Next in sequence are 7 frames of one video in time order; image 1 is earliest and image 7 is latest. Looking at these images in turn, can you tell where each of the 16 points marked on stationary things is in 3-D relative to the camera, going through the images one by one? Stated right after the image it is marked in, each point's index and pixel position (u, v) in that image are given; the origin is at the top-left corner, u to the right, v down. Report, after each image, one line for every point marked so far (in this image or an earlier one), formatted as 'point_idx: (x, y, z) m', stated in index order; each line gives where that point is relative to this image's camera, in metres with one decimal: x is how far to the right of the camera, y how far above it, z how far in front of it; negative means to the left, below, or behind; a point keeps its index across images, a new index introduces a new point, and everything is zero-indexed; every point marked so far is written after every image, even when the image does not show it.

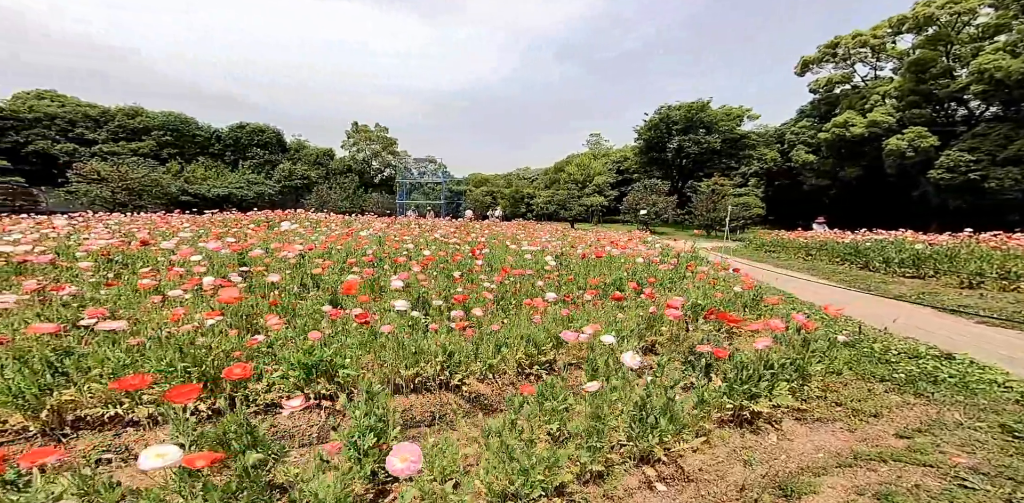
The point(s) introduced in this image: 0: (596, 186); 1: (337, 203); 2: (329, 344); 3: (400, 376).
0: (+3.2, +2.5, +18.4) m
1: (-5.2, +1.5, +14.8) m
2: (-1.1, -0.5, +2.8) m
3: (-0.6, -0.7, +2.8) m
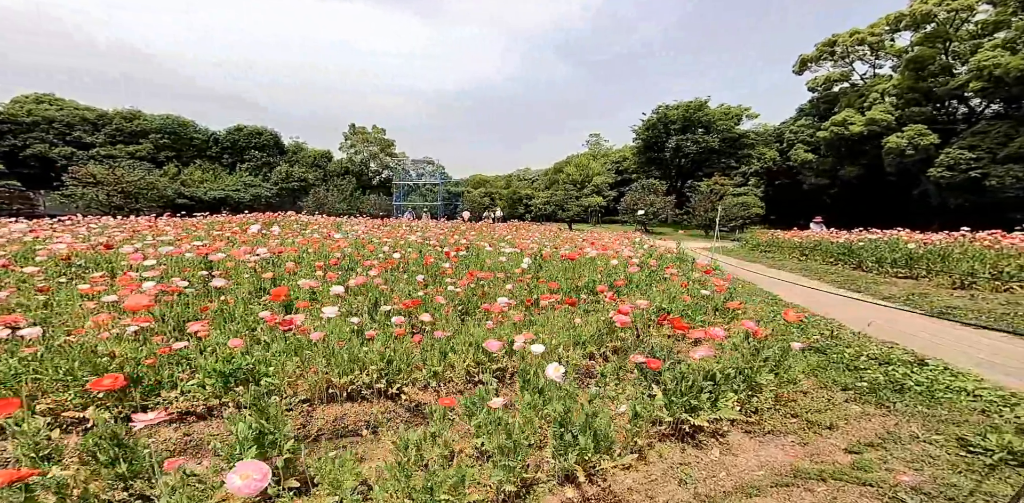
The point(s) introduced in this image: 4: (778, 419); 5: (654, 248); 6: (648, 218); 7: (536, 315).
0: (+3.0, +2.5, +18.2) m
1: (-5.4, +1.4, +14.7) m
2: (-1.5, -0.5, +2.7) m
3: (-1.0, -0.7, +2.7) m
4: (+1.4, -0.9, +2.4) m
5: (+2.1, +0.1, +7.6) m
6: (+4.4, +1.1, +15.6) m
7: (+0.1, -0.5, +3.6) m
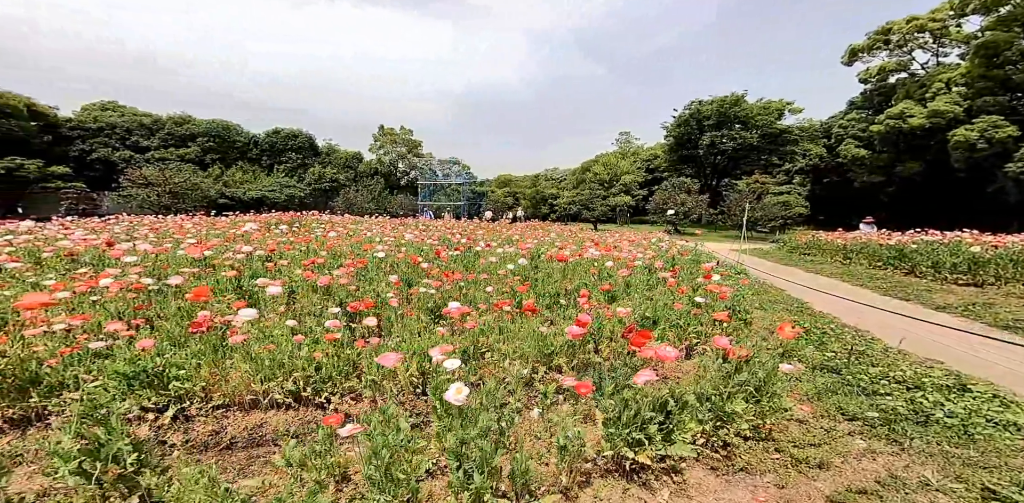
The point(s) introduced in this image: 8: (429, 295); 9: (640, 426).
0: (+4.0, +2.4, +17.6) m
1: (-4.7, +1.5, +14.8) m
2: (-1.8, -0.5, +2.5) m
3: (-1.3, -0.7, +2.4) m
4: (+1.0, -0.9, +2.0) m
5: (+2.2, +0.1, +7.1) m
6: (+5.1, +1.1, +14.9) m
7: (-0.1, -0.4, +3.2) m
8: (-0.6, -0.3, +3.7) m
9: (+0.5, -0.7, +1.9) m
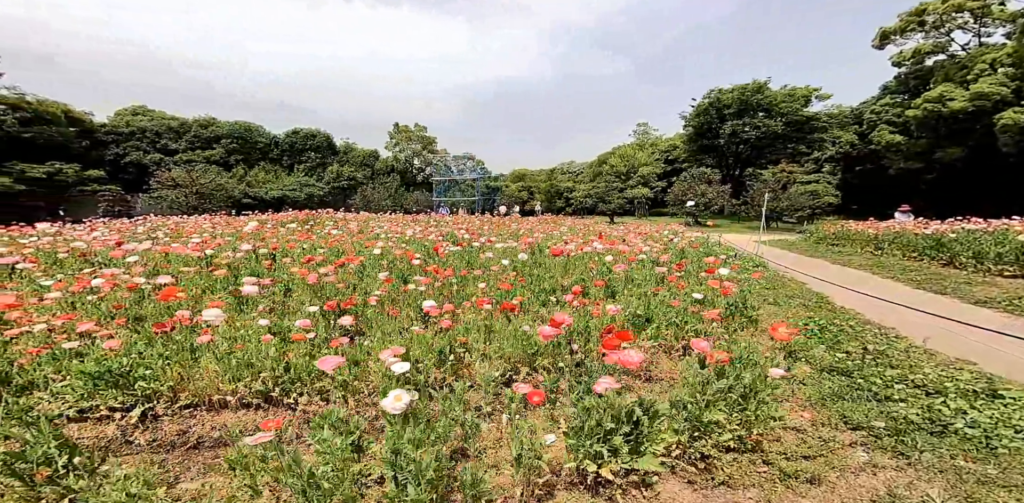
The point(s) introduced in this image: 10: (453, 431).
0: (+4.6, +2.7, +17.2) m
1: (-4.2, +1.6, +14.9) m
2: (-1.9, -0.5, +2.5) m
3: (-1.4, -0.7, +2.4) m
4: (+0.9, -0.8, +1.8) m
5: (+2.3, +0.2, +6.8) m
6: (+5.6, +1.3, +14.5) m
7: (-0.2, -0.4, +3.1) m
8: (-0.7, -0.3, +3.6) m
9: (+0.3, -0.7, +1.7) m
10: (-0.2, -0.7, +2.0) m
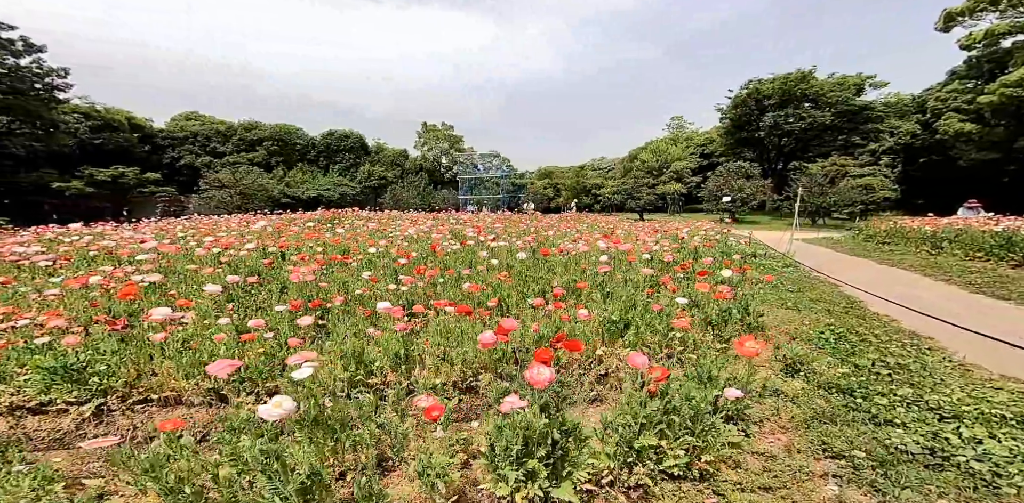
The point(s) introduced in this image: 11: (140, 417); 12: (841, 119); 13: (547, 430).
0: (+5.7, +2.7, +16.6) m
1: (-3.3, +1.6, +15.1) m
2: (-2.1, -0.5, +2.5) m
3: (-1.7, -0.7, +2.4) m
4: (+0.6, -0.8, +1.6) m
5: (+2.5, +0.2, +6.4) m
6: (+6.5, +1.3, +13.7) m
7: (-0.4, -0.4, +3.0) m
8: (-0.9, -0.3, +3.5) m
9: (0.0, -0.7, +1.6) m
10: (-0.5, -0.7, +1.8) m
11: (-1.8, -0.8, +2.3) m
12: (+13.6, +5.5, +19.7) m
13: (+0.1, -0.6, +1.6) m
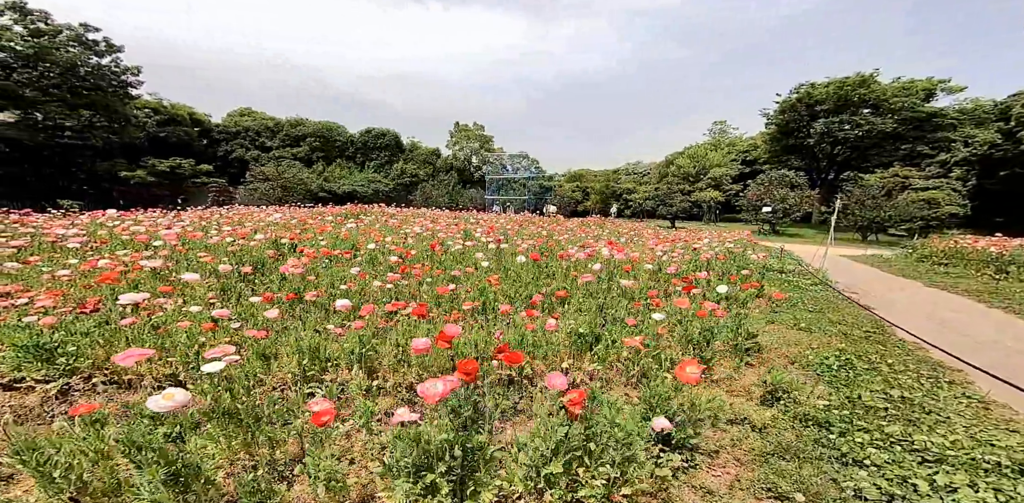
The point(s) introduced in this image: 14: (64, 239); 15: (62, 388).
0: (+6.8, +2.4, +16.0) m
1: (-2.3, +1.7, +15.2) m
2: (-2.4, -0.4, +2.6) m
3: (-1.9, -0.6, +2.4) m
4: (+0.2, -0.9, +1.5) m
5: (+2.6, 0.0, +6.1) m
6: (+7.3, +0.9, +13.1) m
7: (-0.6, -0.4, +2.9) m
8: (-1.0, -0.3, +3.5) m
9: (-0.3, -0.7, +1.5) m
10: (-0.8, -0.7, +1.8) m
11: (-2.1, -0.8, +2.4) m
12: (+15.1, +4.7, +18.3) m
13: (-0.2, -0.6, +1.5) m
14: (-5.1, +0.1, +5.5) m
15: (-2.3, -0.7, +2.4) m
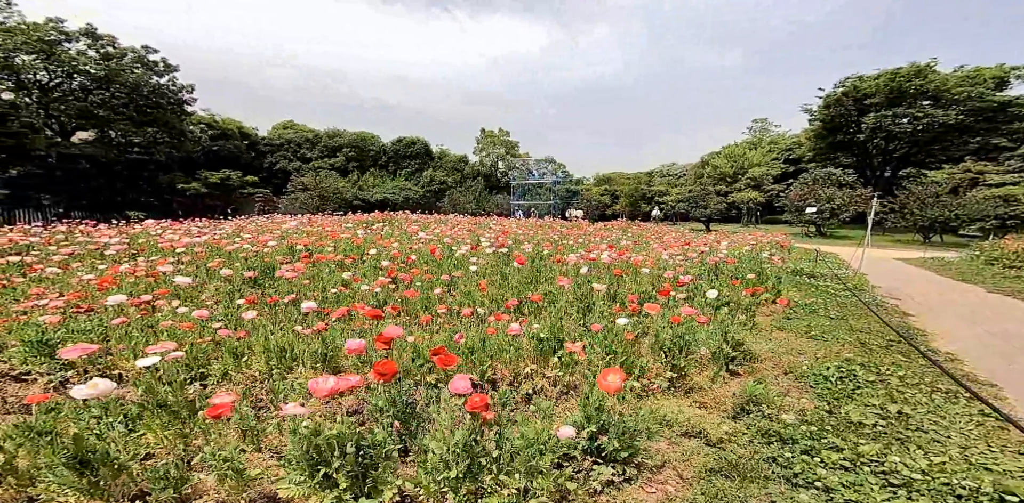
0: (+7.8, +2.3, +15.2) m
1: (-1.3, +1.5, +15.4) m
2: (-2.6, -0.5, +2.8) m
3: (-2.1, -0.7, +2.6) m
4: (-0.1, -0.9, +1.4) m
5: (+2.7, 0.0, +5.8) m
6: (+8.0, +0.9, +12.3) m
7: (-0.7, -0.4, +2.9) m
8: (-1.1, -0.3, +3.5) m
9: (-0.6, -0.7, +1.5) m
10: (-1.1, -0.7, +1.9) m
11: (-2.3, -0.8, +2.6) m
12: (+16.3, +4.7, +16.8) m
13: (-0.5, -0.6, +1.5) m
14: (-5.0, +0.1, +5.9) m
15: (-2.5, -0.7, +2.6) m
